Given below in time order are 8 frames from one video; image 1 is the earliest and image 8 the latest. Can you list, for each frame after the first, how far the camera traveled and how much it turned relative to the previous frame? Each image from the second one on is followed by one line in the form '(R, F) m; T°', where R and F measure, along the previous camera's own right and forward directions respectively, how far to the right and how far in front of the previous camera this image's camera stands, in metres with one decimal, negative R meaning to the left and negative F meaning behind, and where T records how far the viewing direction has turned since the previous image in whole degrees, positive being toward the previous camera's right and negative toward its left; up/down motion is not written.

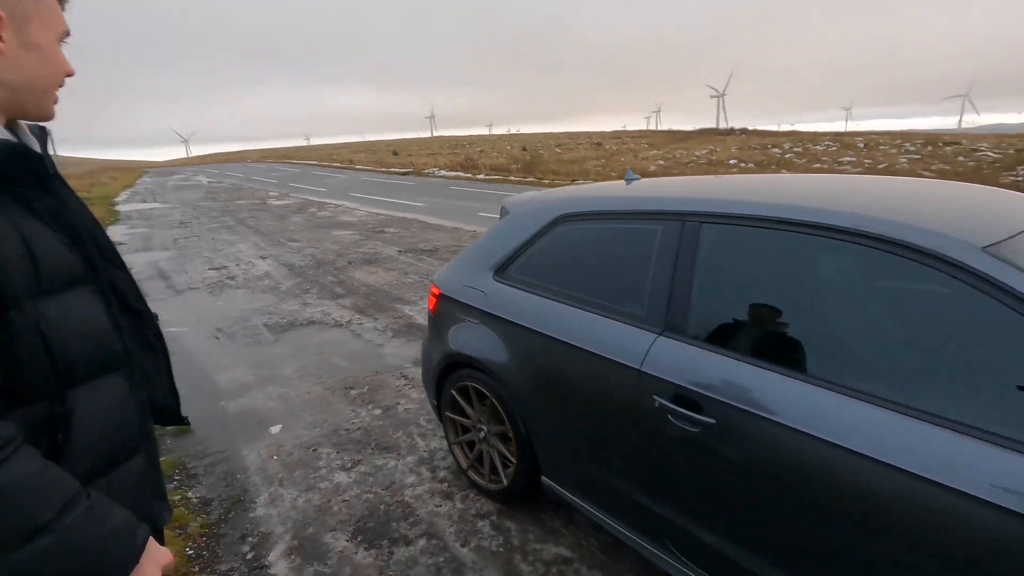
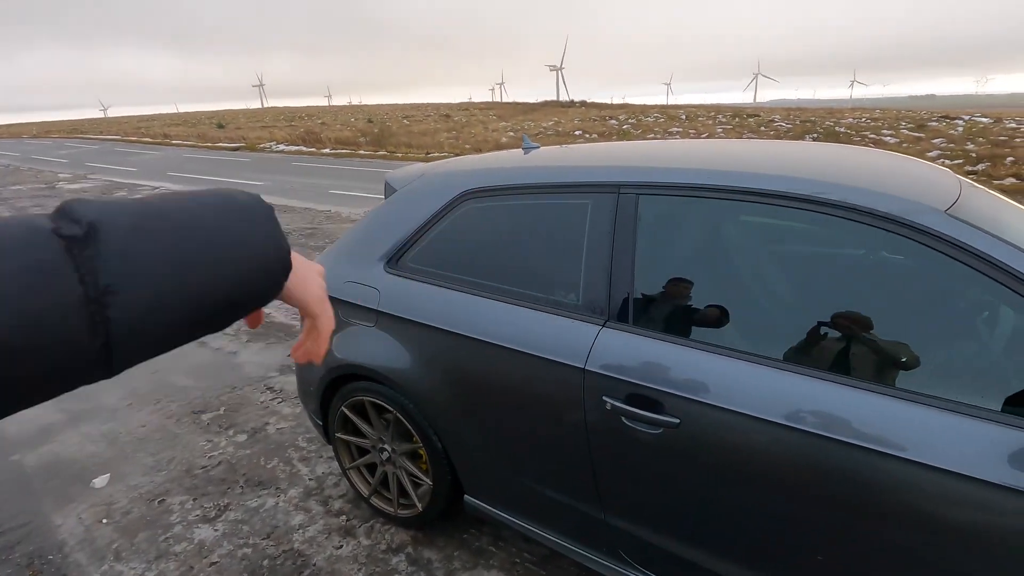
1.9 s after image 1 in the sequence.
(-0.2, +0.4) m; +15°
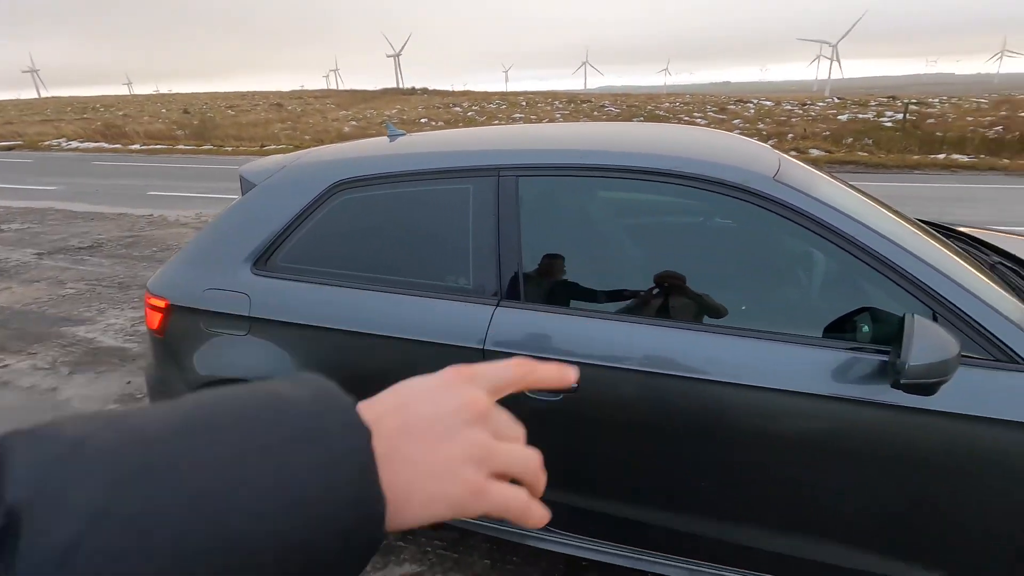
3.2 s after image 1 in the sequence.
(-0.1, 0.0) m; +15°
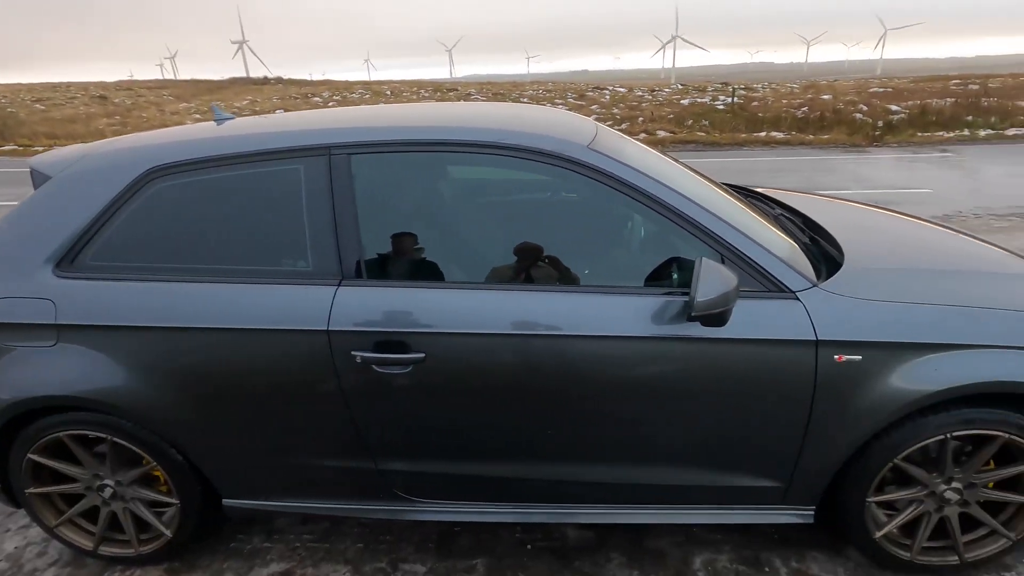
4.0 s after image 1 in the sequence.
(+0.1, -0.1) m; +12°
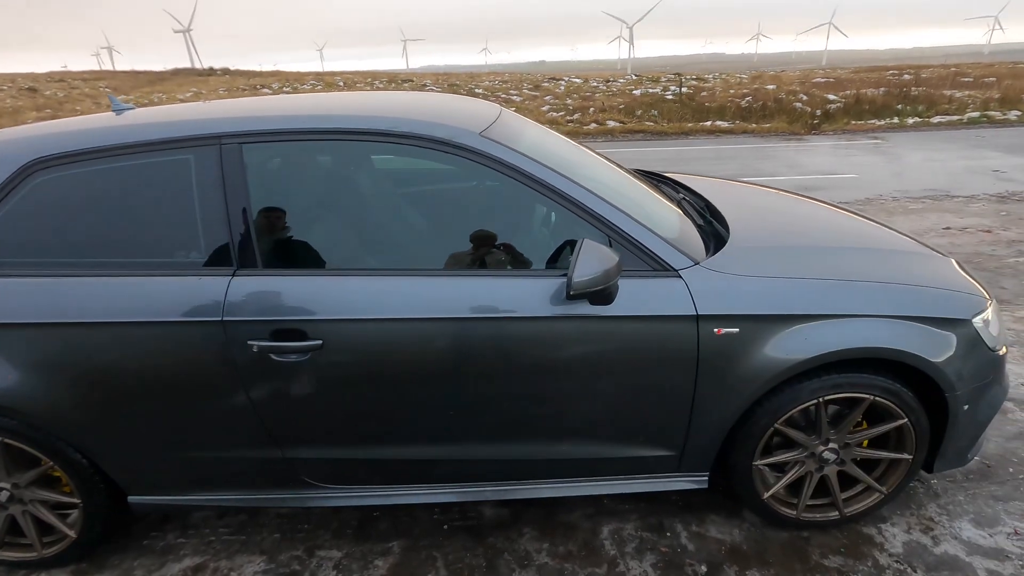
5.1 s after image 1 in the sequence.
(+0.2, -0.1) m; +4°
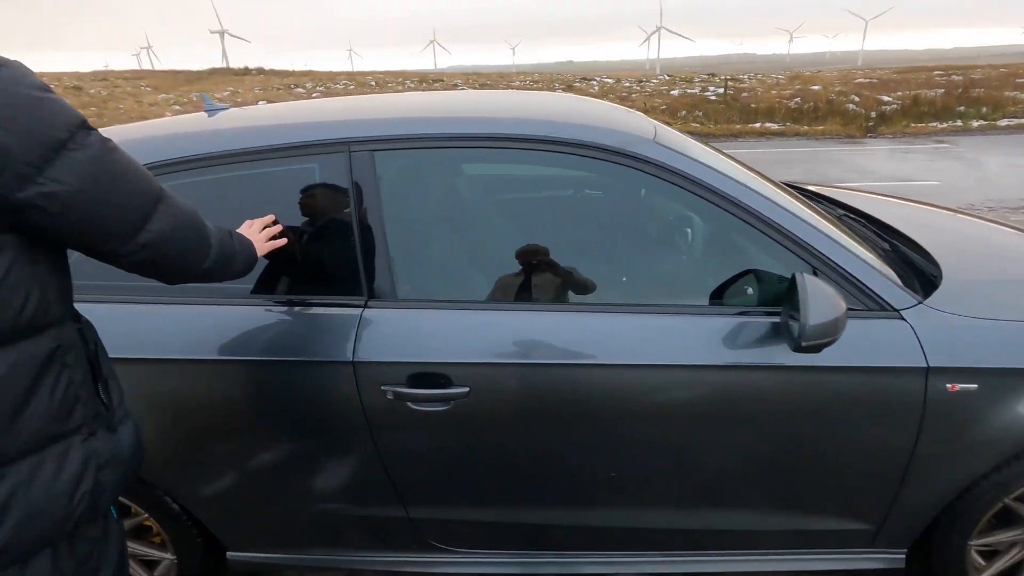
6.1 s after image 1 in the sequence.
(-0.5, +0.3) m; -2°
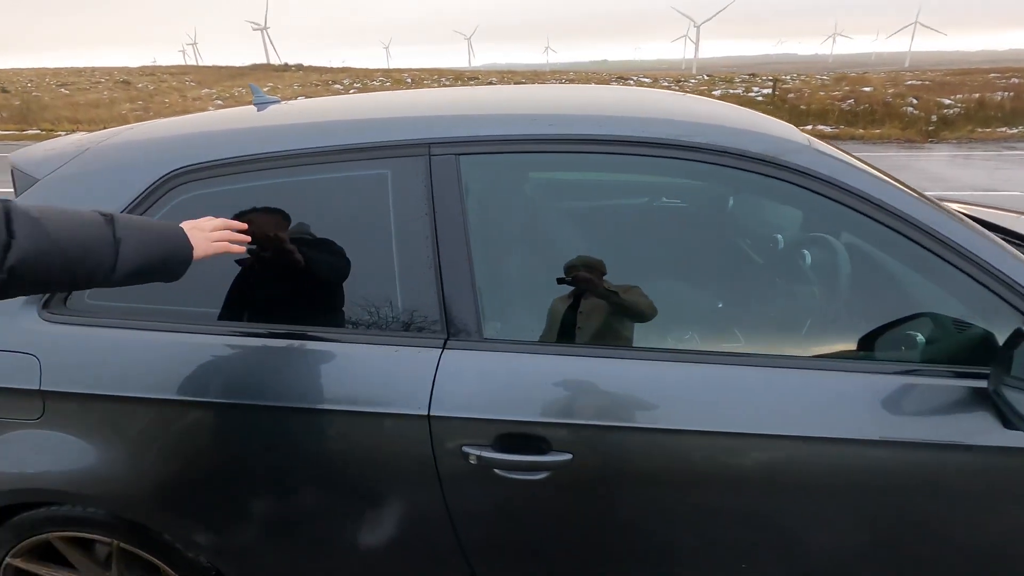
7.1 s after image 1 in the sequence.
(-0.2, +0.3) m; -3°
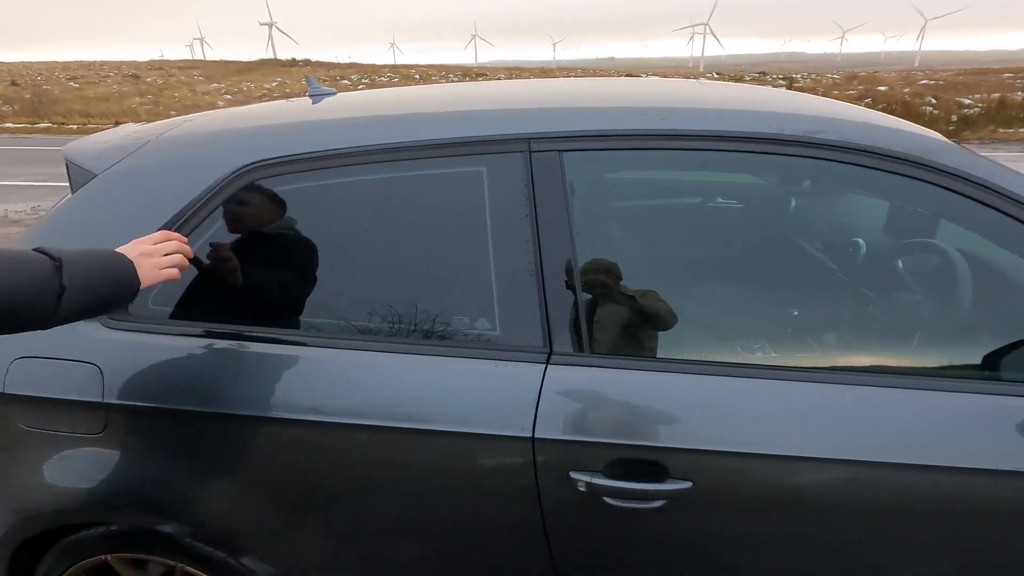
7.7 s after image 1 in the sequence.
(-0.2, +0.1) m; 0°
